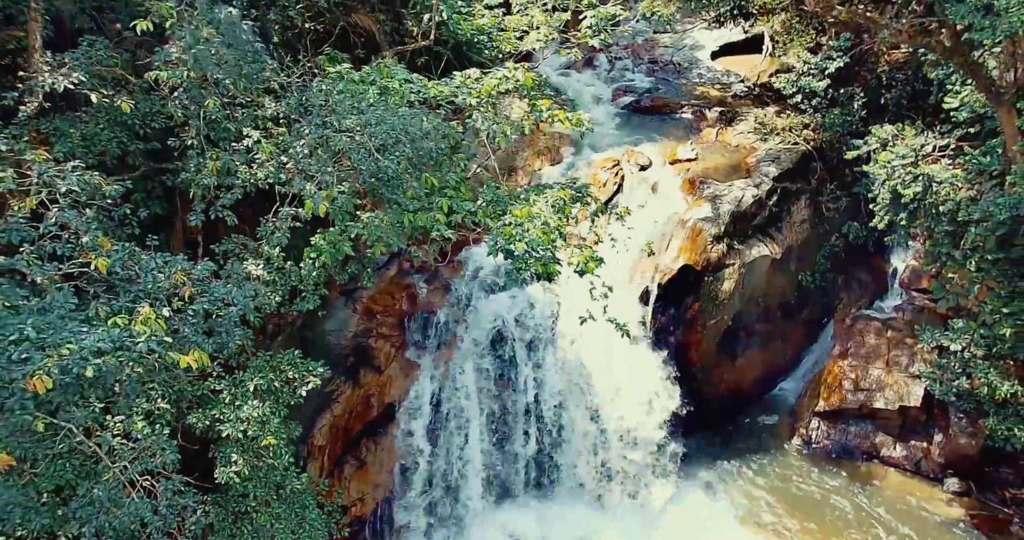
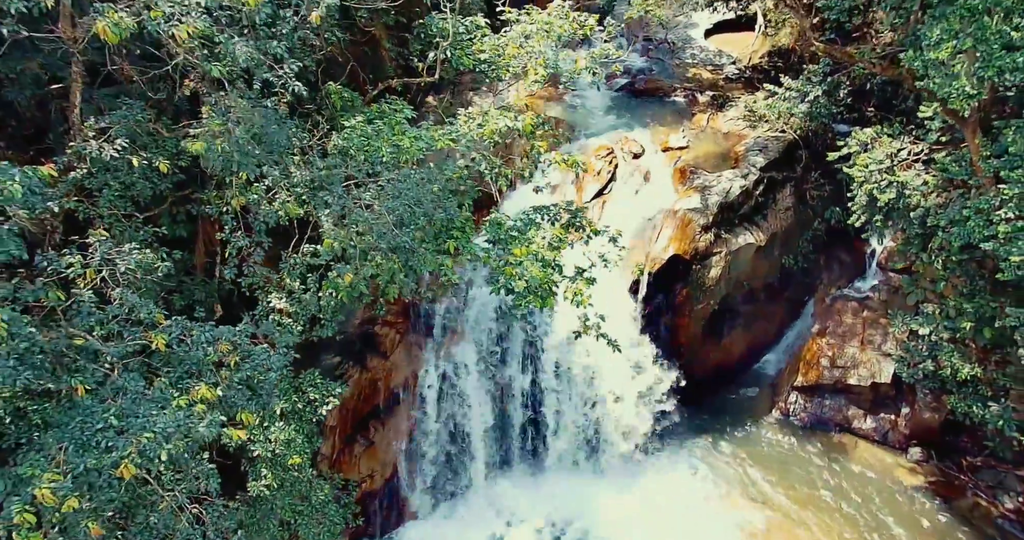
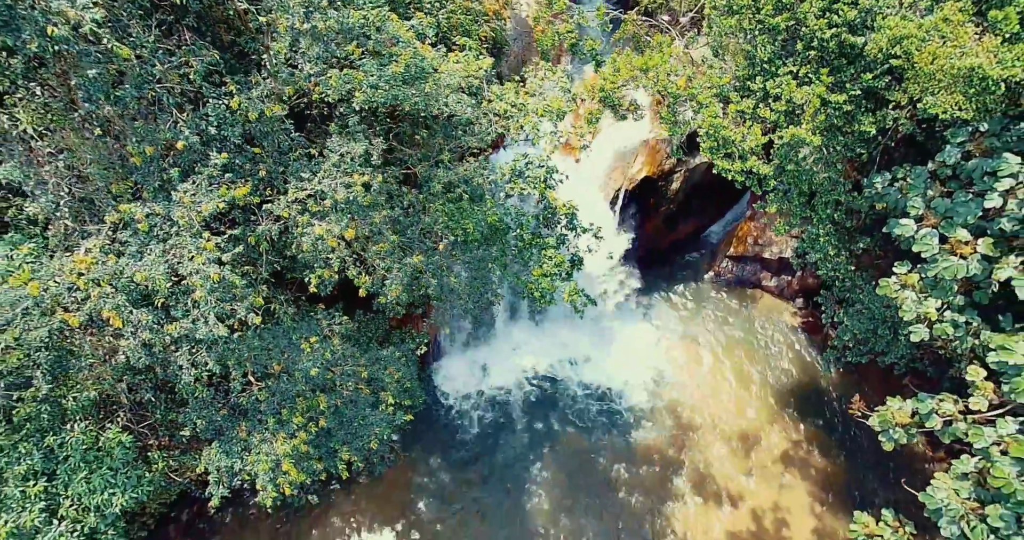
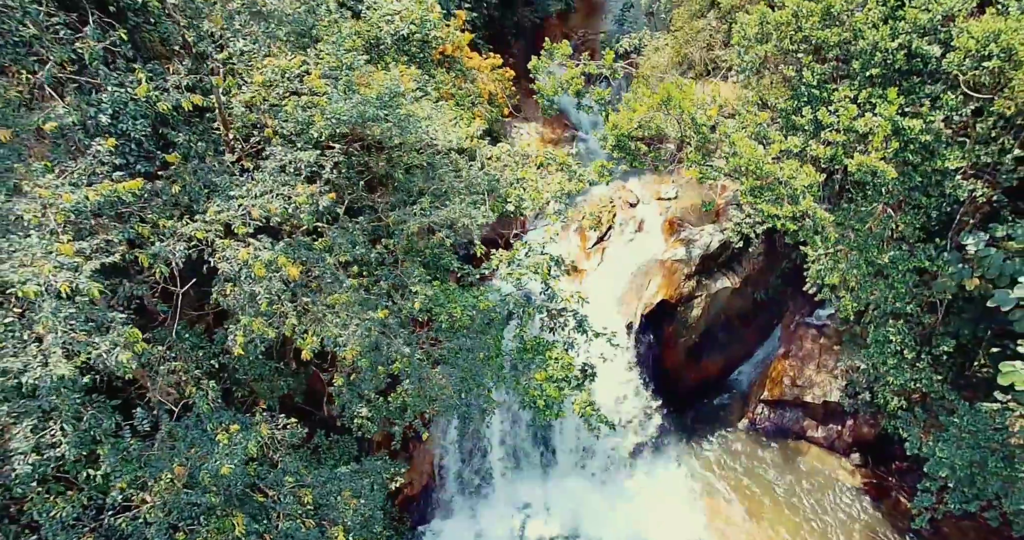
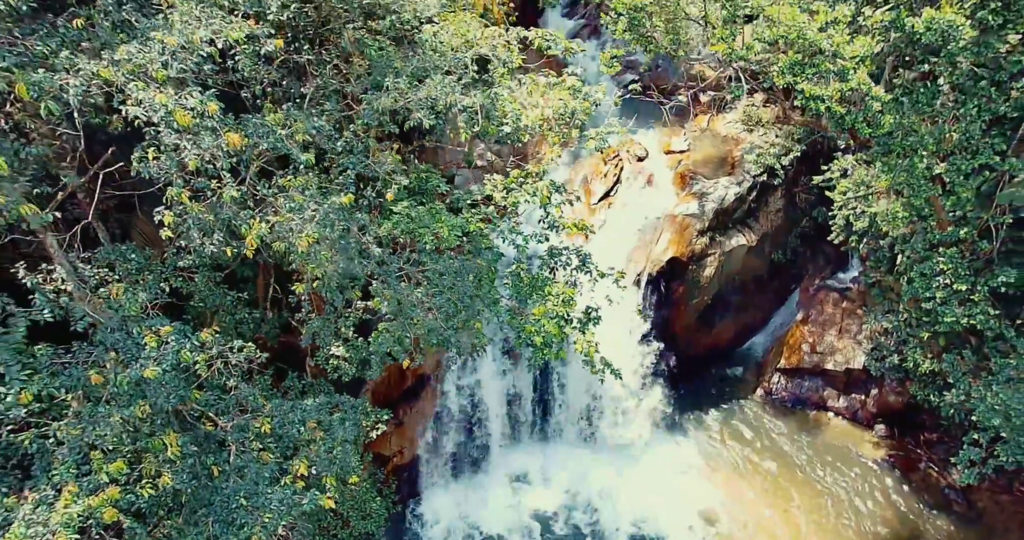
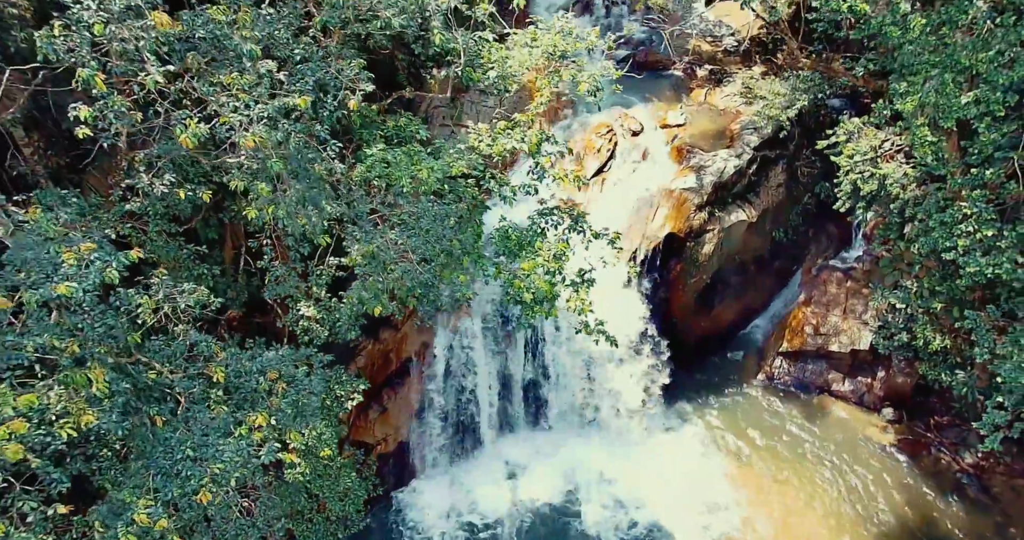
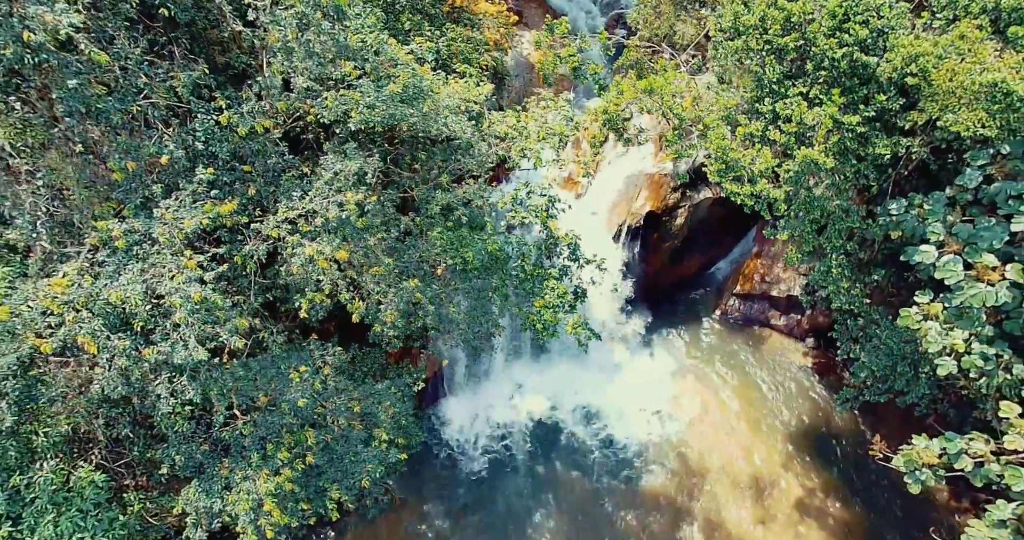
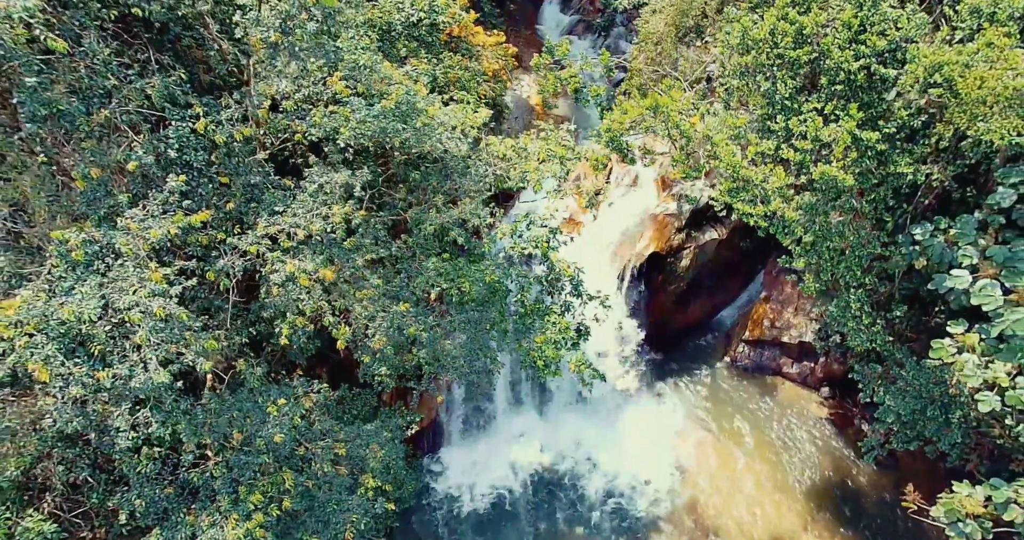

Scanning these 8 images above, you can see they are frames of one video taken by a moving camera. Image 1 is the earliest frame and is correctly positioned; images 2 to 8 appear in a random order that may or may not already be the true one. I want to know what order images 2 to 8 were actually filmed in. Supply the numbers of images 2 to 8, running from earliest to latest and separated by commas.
2, 6, 5, 4, 8, 7, 3
